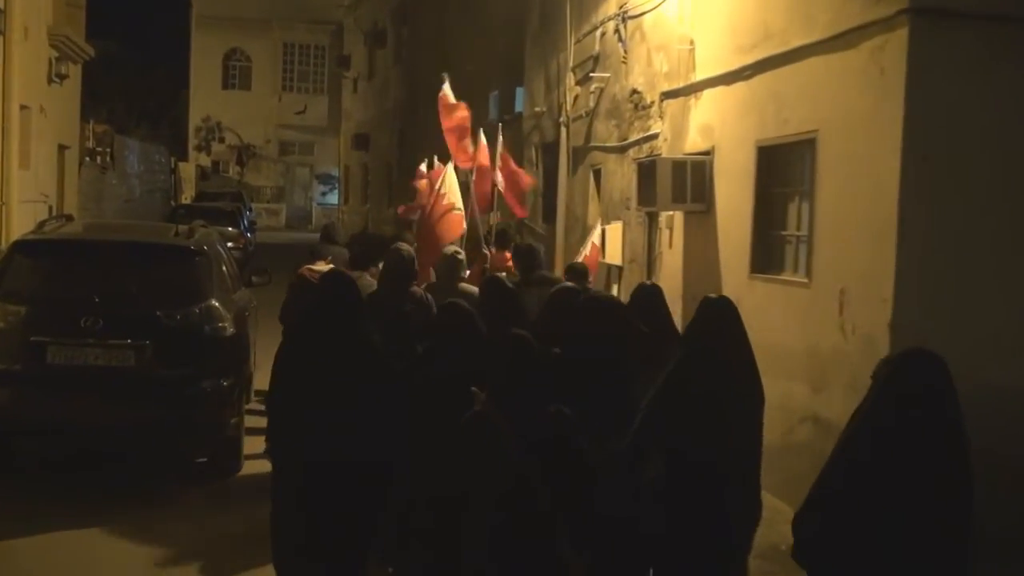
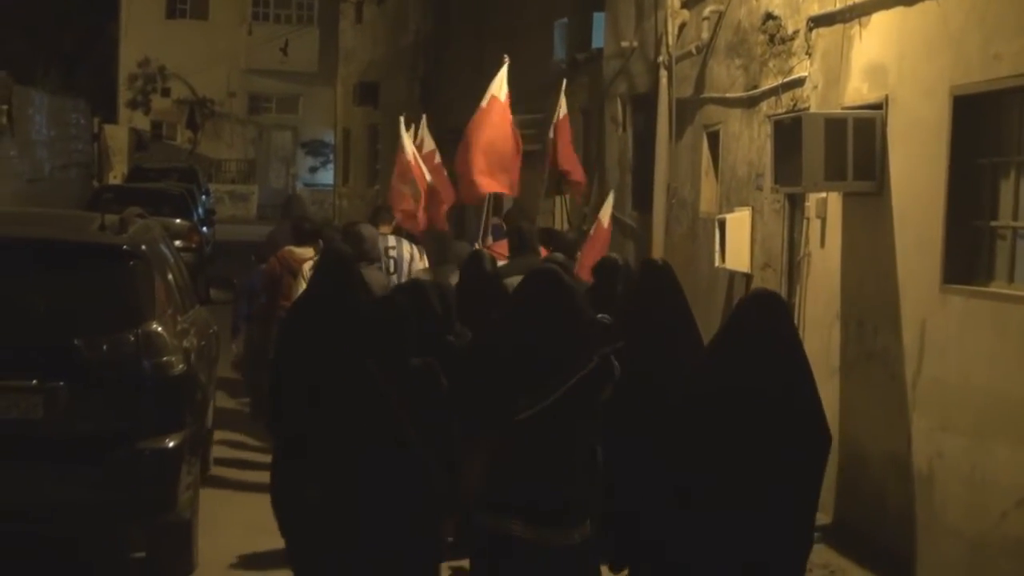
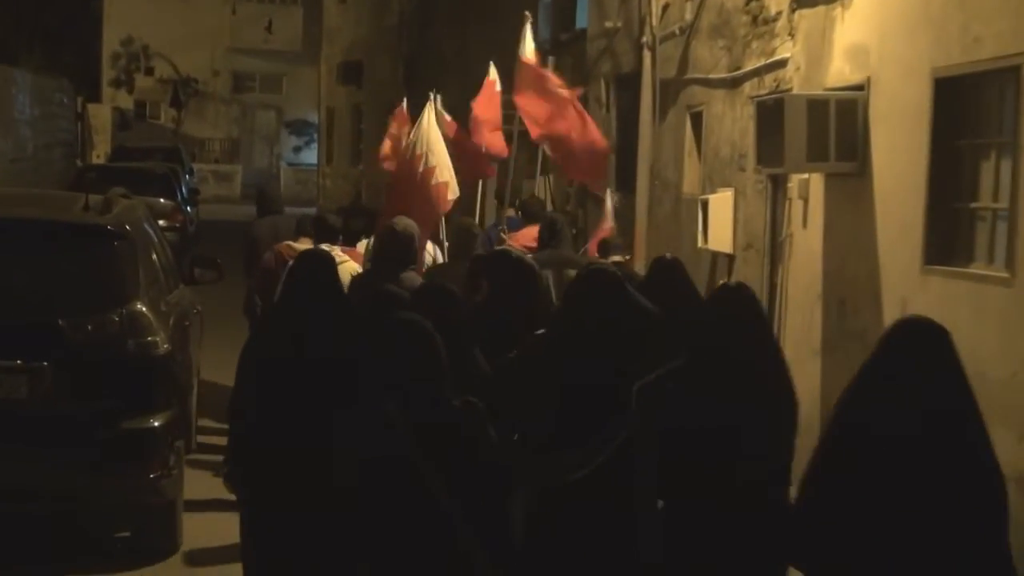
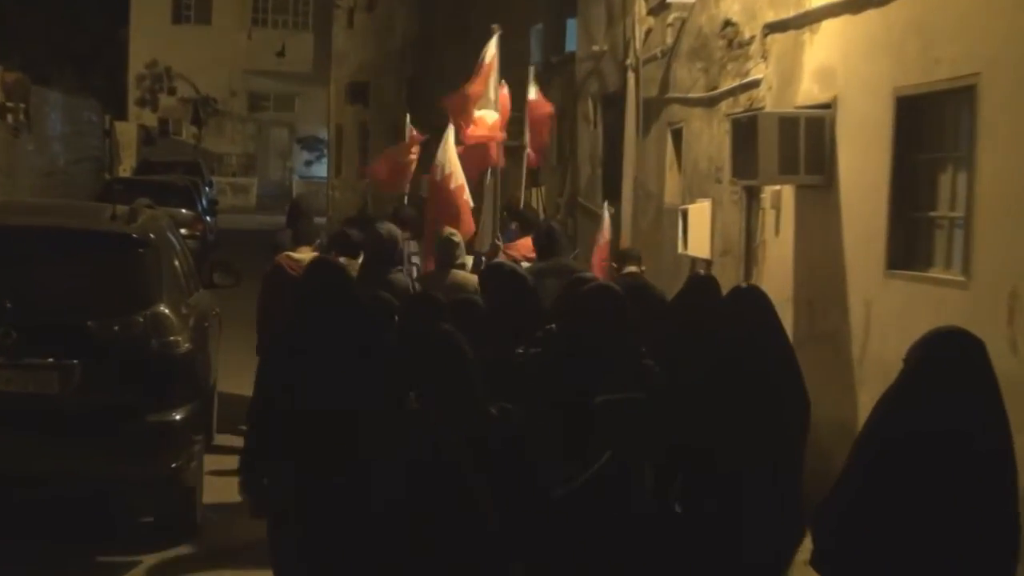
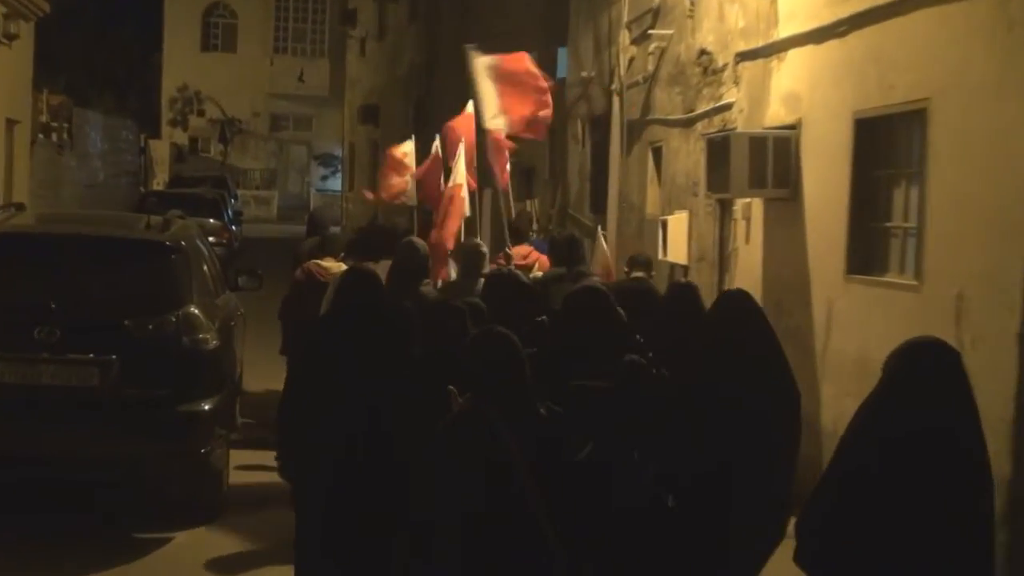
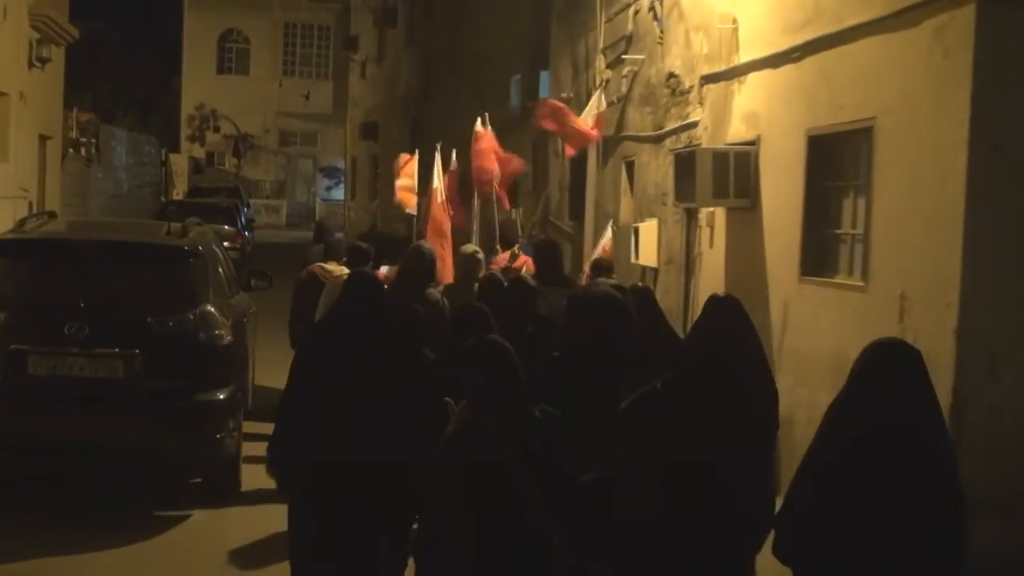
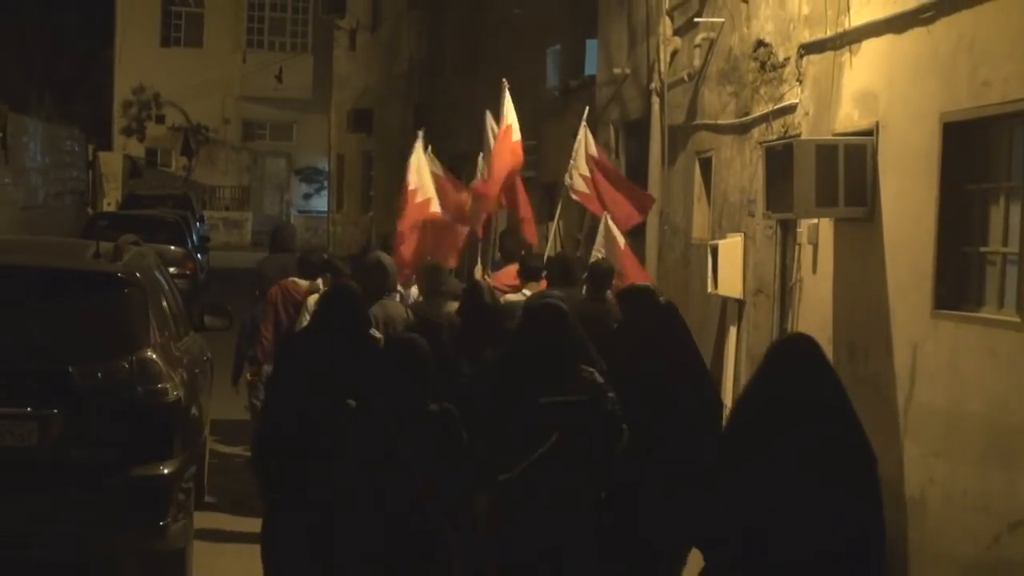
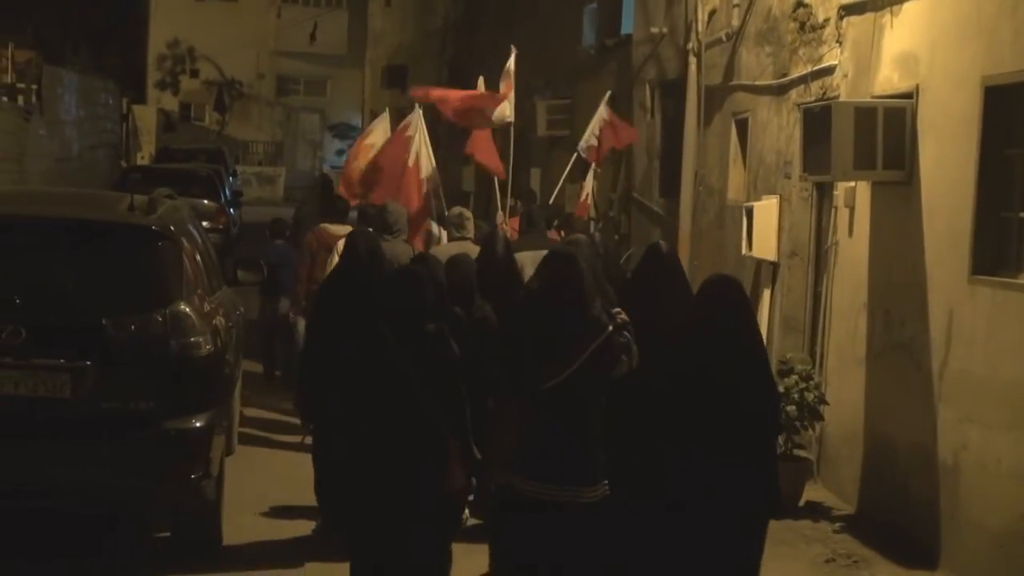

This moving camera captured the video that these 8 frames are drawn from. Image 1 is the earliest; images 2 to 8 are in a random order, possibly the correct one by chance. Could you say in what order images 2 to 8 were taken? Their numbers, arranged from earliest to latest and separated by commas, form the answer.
6, 5, 4, 3, 7, 2, 8
